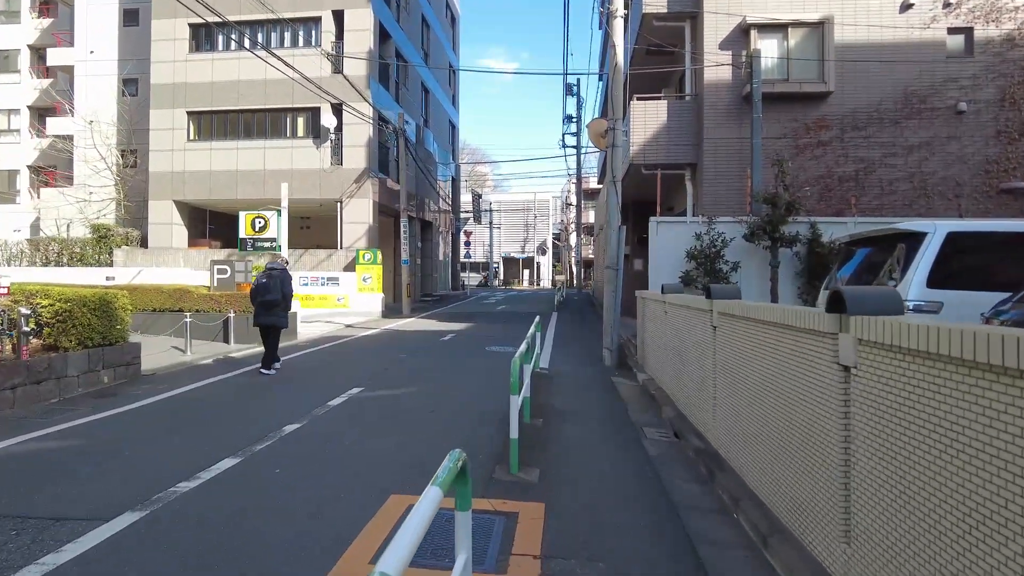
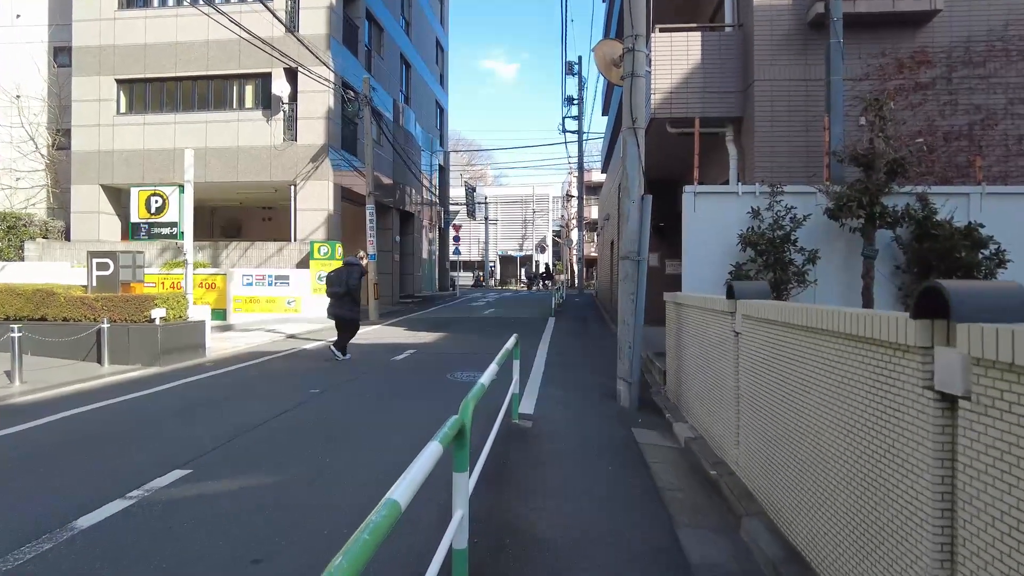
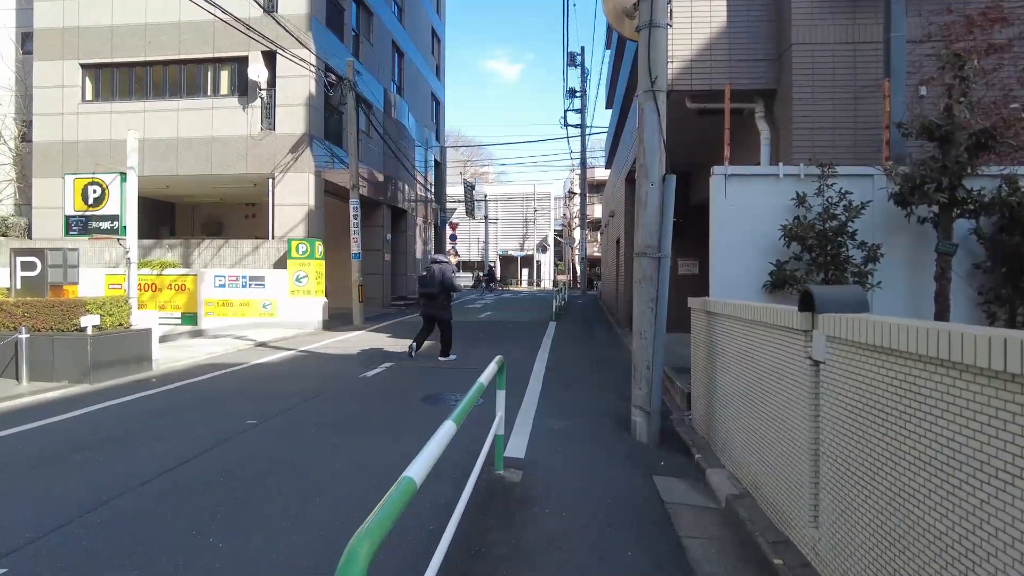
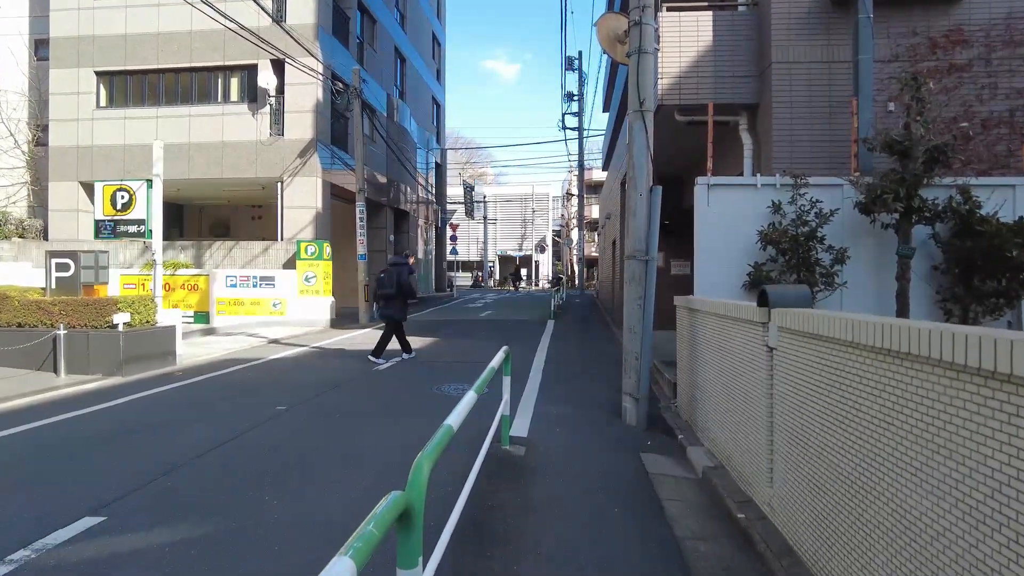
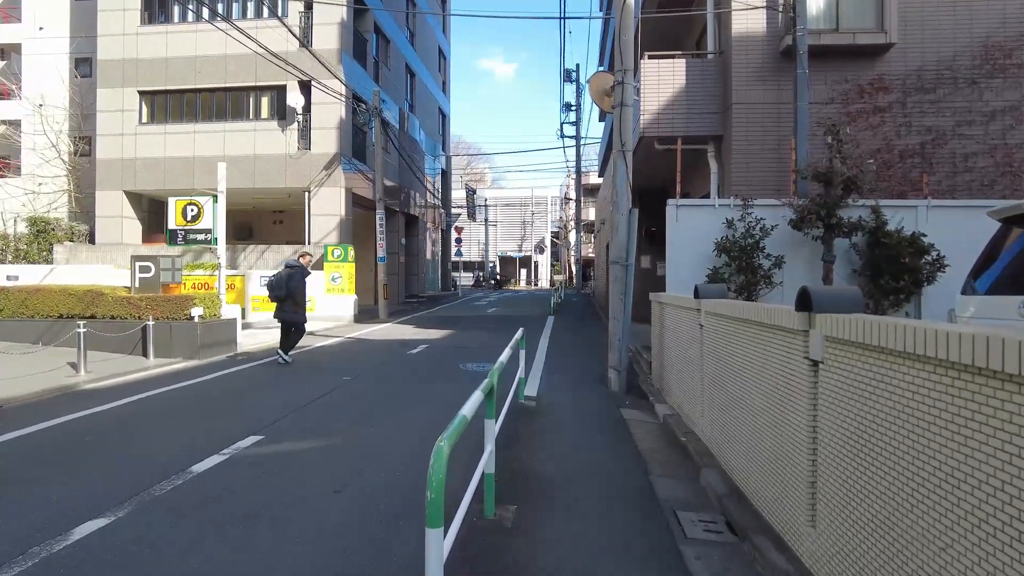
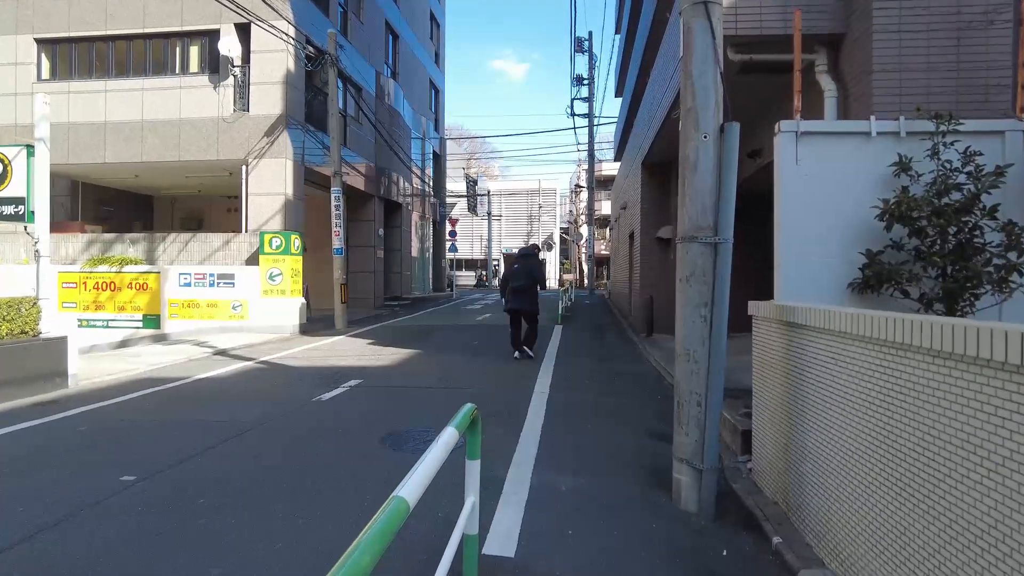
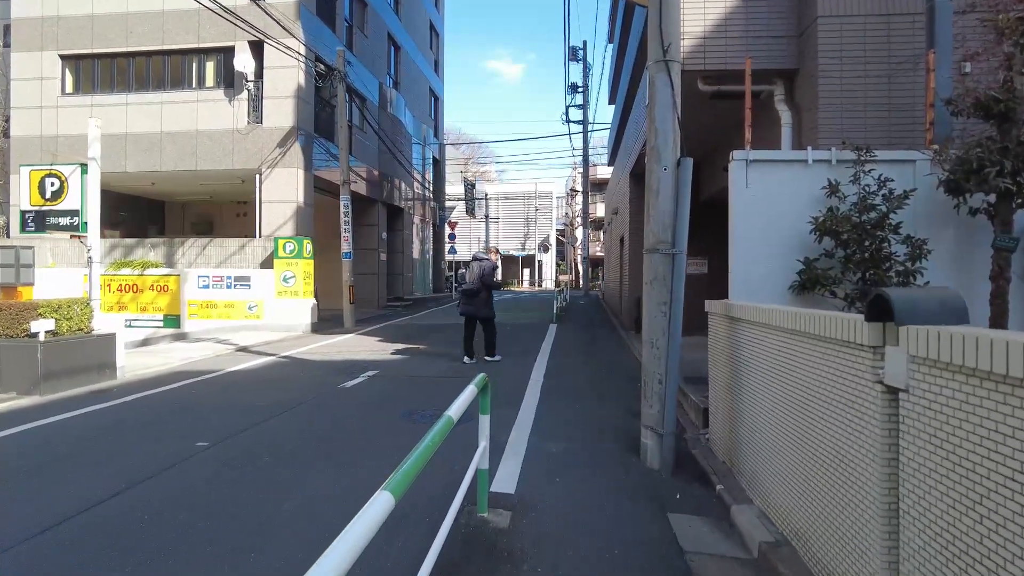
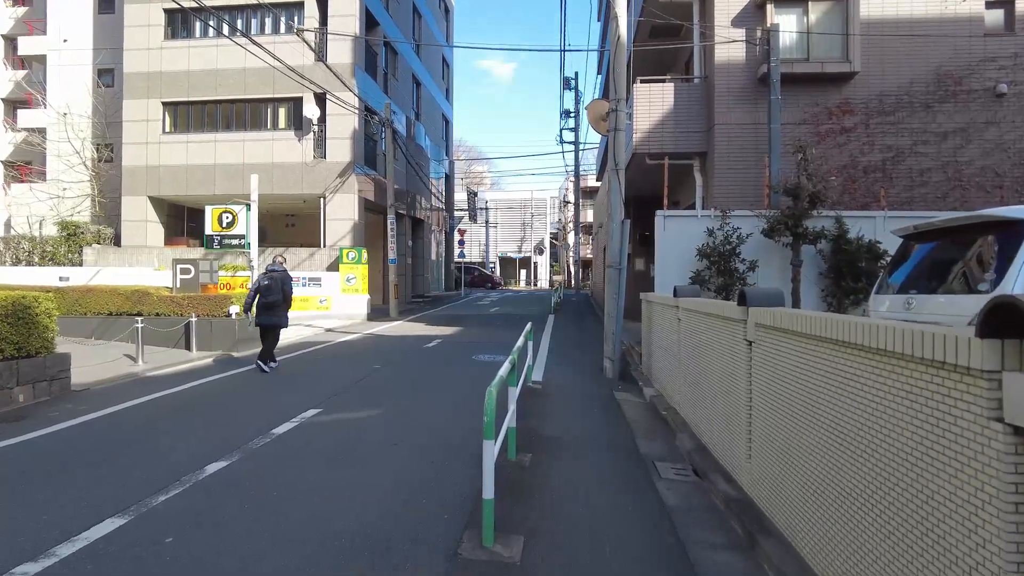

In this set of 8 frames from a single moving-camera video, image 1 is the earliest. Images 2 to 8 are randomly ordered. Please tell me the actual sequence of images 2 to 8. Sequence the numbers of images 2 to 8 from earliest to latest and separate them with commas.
8, 5, 2, 4, 3, 7, 6
